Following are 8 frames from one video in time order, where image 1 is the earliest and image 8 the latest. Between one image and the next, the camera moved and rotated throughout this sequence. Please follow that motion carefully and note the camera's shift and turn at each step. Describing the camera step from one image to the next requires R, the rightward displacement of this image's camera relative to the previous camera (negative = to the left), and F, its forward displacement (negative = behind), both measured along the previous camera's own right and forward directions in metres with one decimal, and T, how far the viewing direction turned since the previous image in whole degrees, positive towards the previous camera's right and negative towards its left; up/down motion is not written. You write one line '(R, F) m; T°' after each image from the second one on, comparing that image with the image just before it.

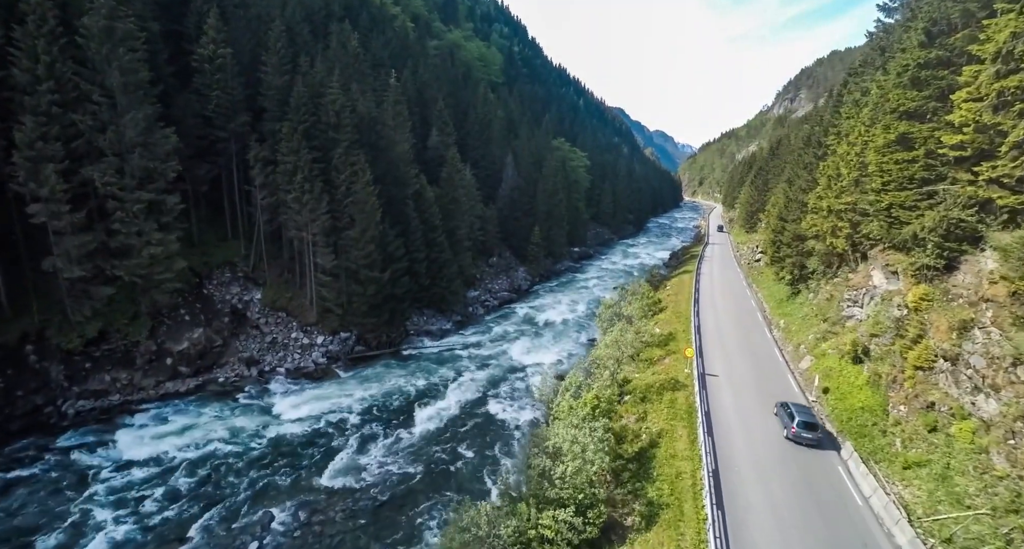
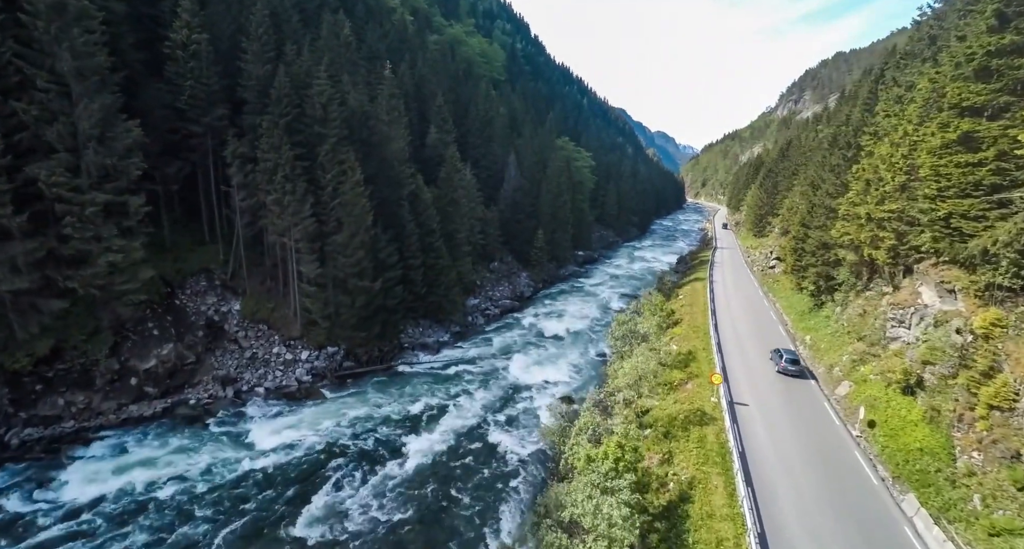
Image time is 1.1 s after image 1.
(-0.2, +2.9) m; 0°
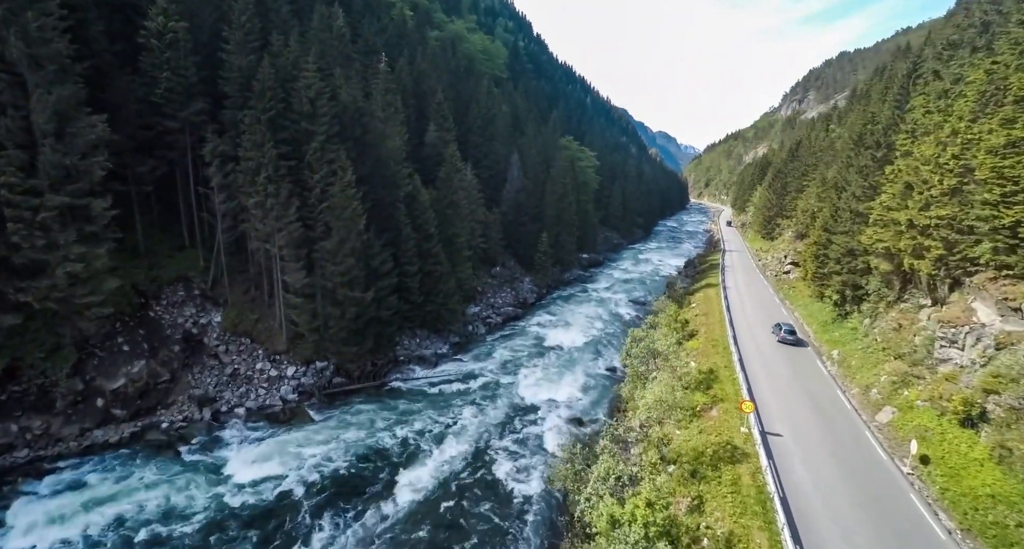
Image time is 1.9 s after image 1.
(-0.2, +2.4) m; 0°
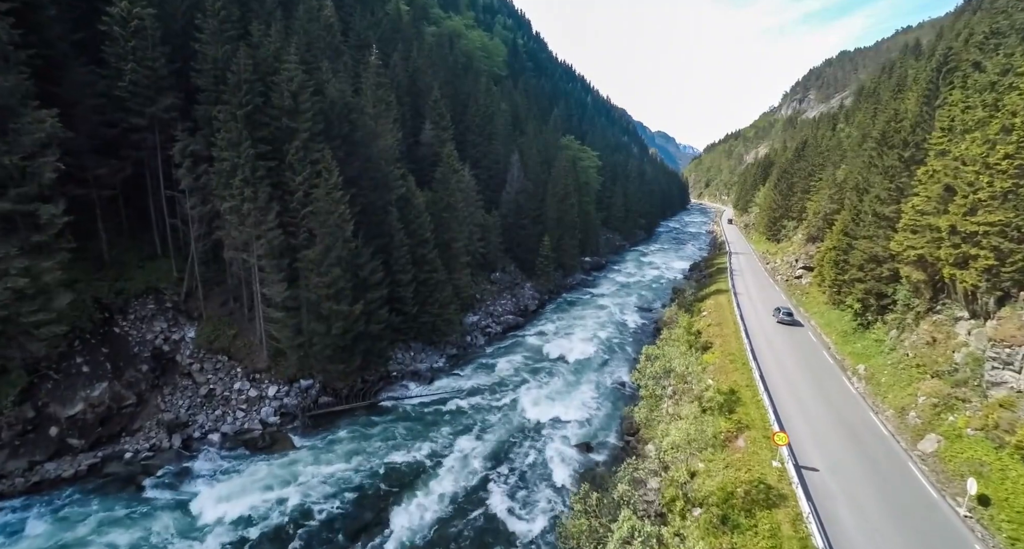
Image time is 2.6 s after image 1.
(-0.1, +2.3) m; 0°
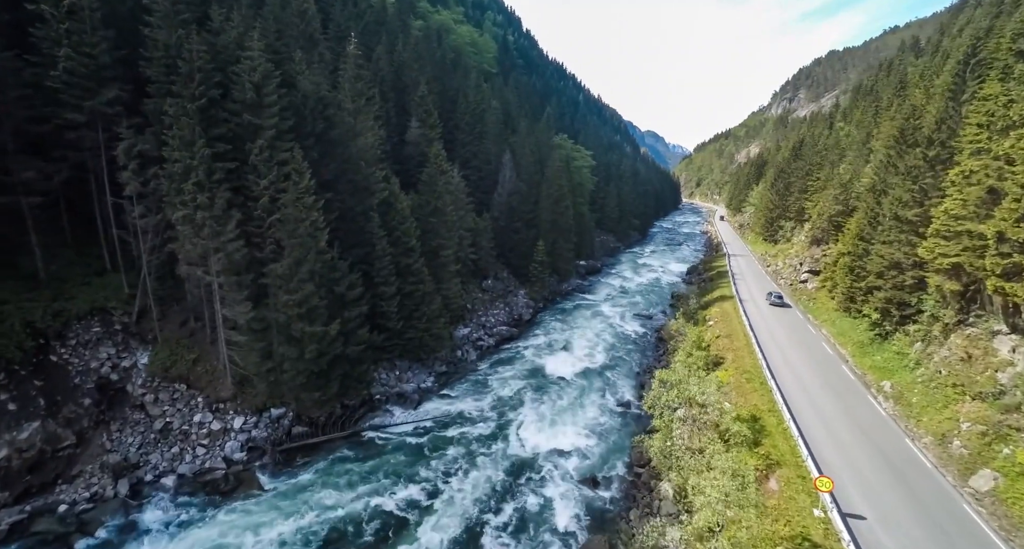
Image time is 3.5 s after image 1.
(-0.2, +2.7) m; +1°
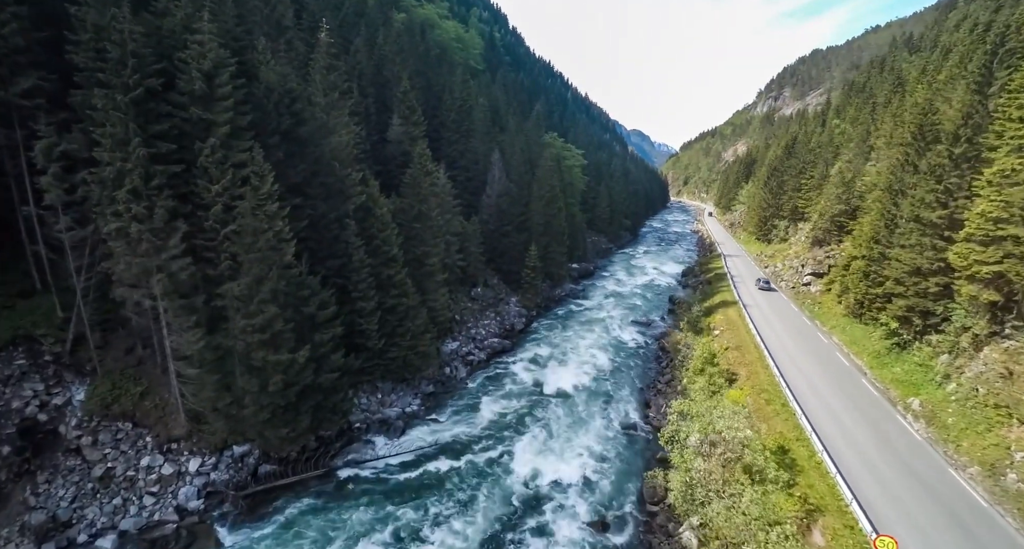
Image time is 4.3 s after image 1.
(-0.3, +2.7) m; +2°
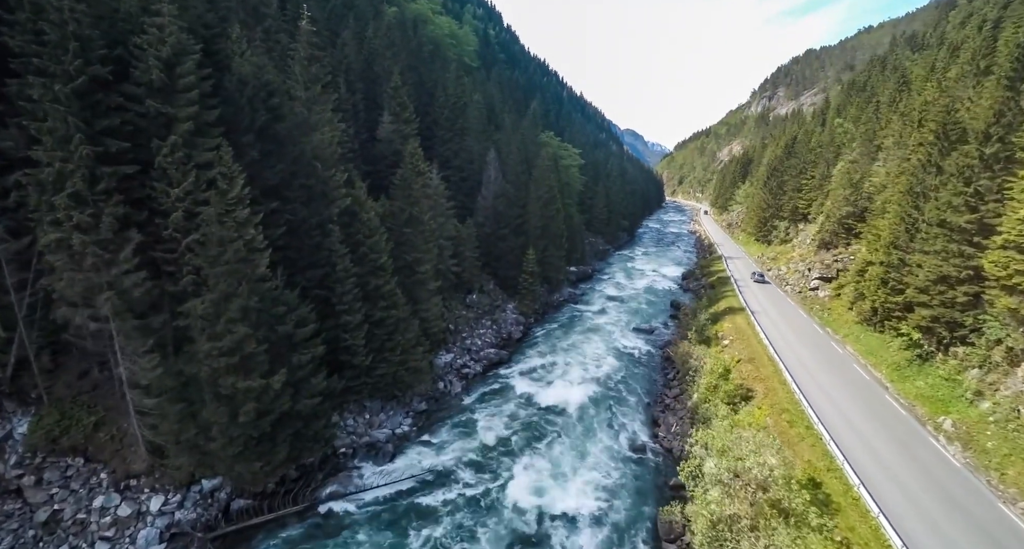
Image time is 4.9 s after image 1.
(-0.3, +2.0) m; +1°
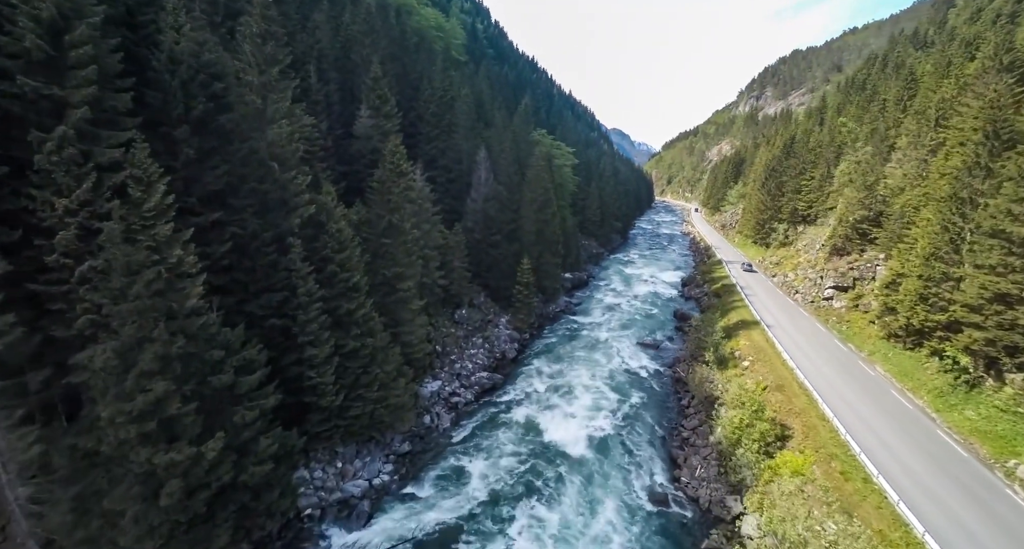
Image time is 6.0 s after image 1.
(-0.5, +3.8) m; +2°
